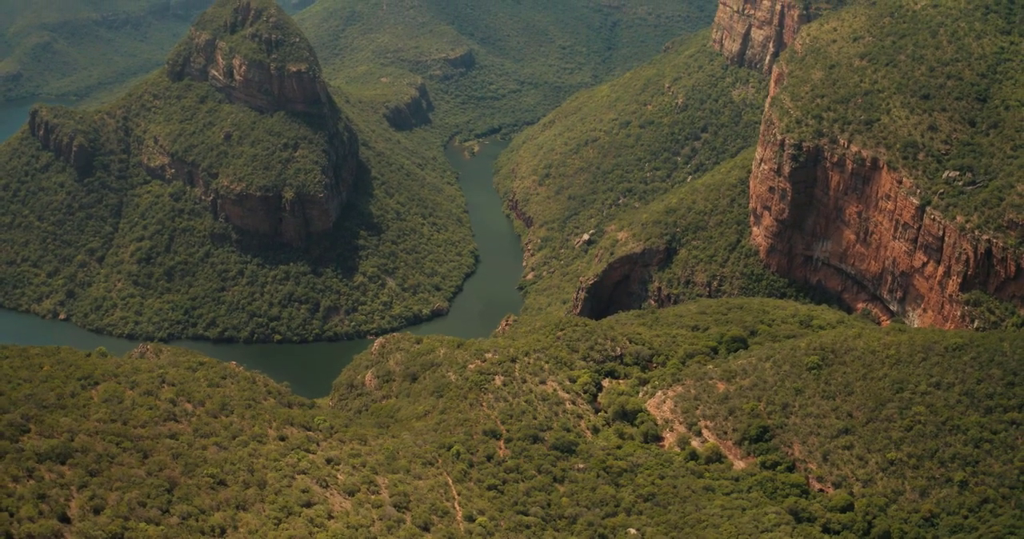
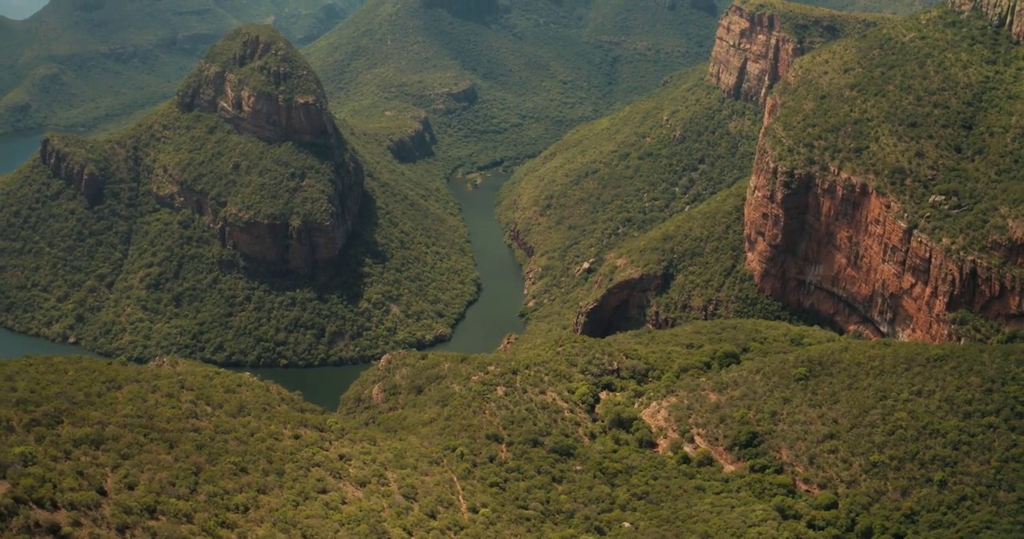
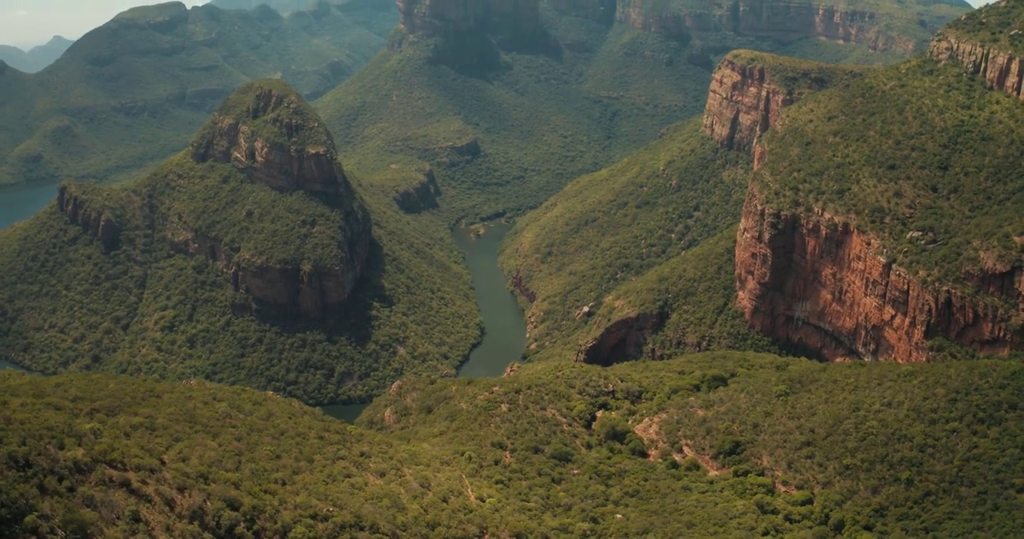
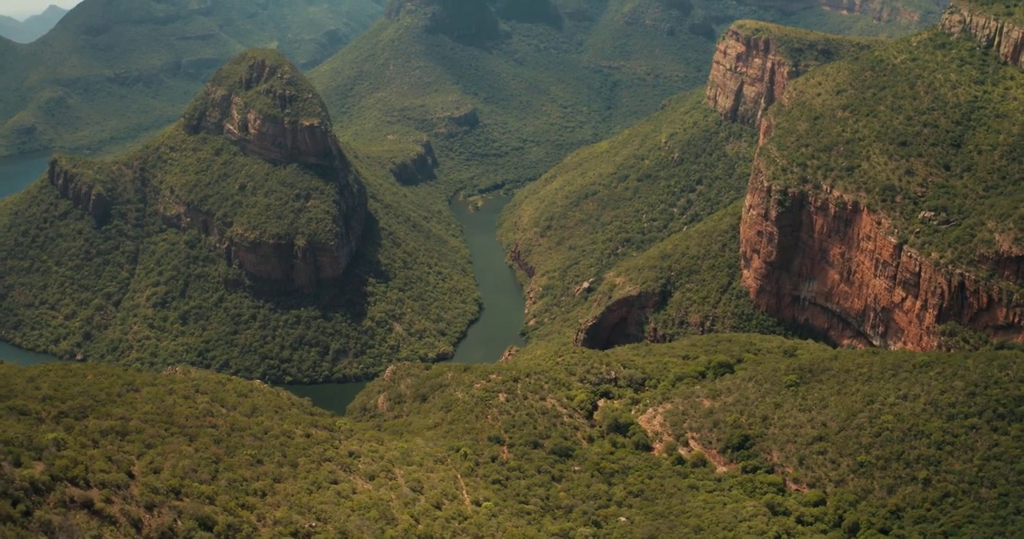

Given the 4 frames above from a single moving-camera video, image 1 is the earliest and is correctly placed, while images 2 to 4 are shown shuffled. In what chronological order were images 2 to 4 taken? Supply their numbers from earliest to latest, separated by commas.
2, 4, 3
